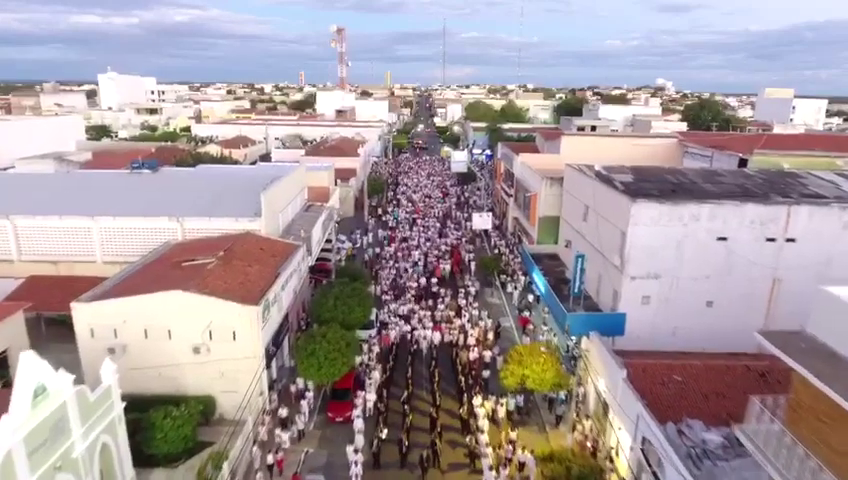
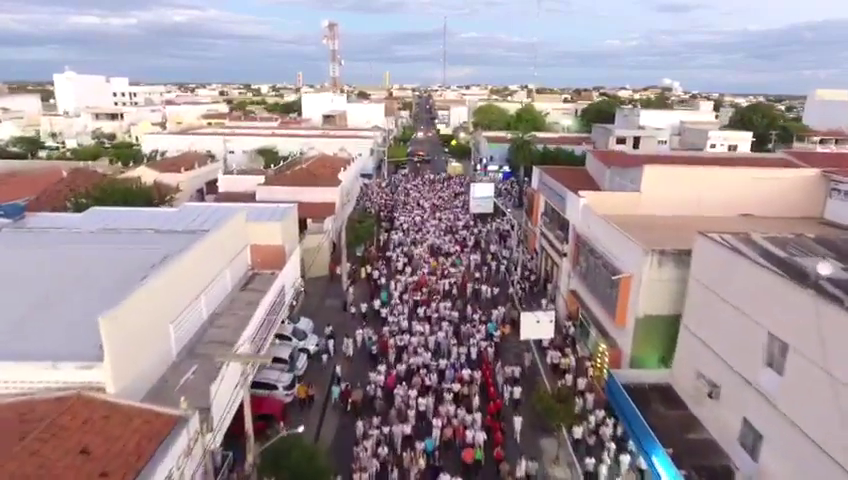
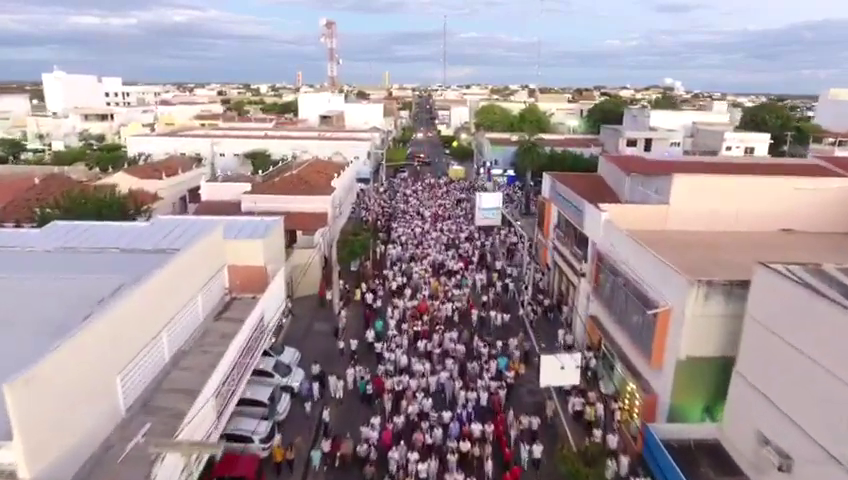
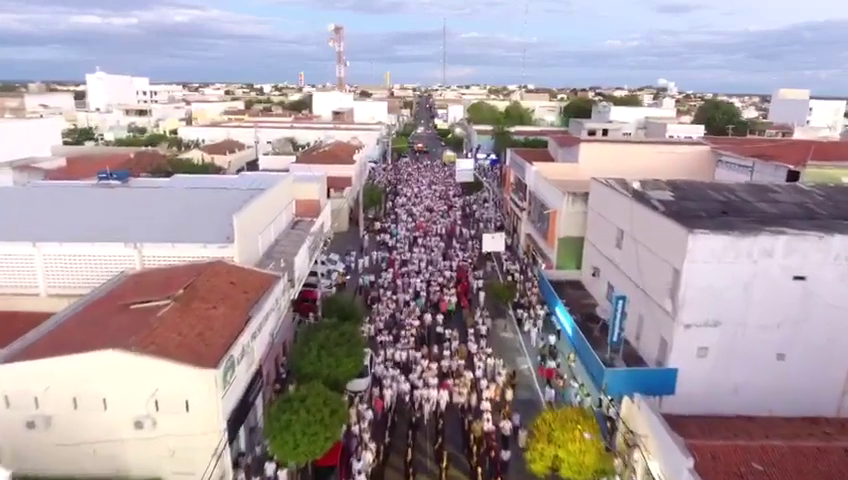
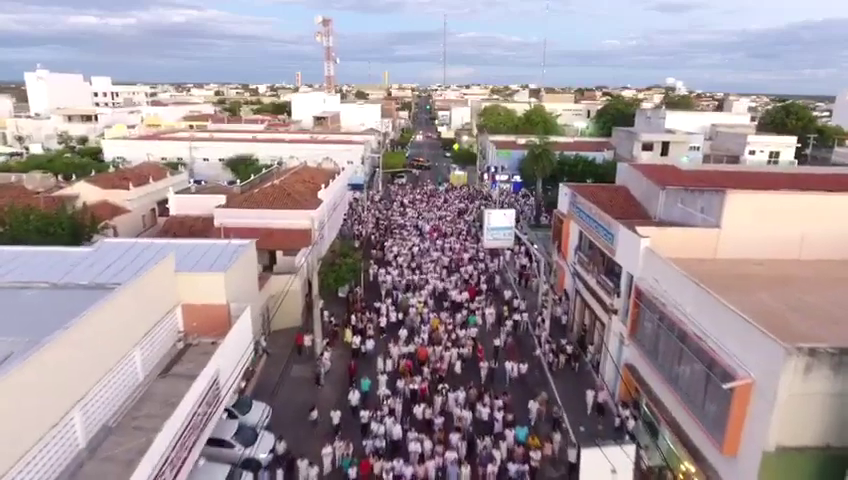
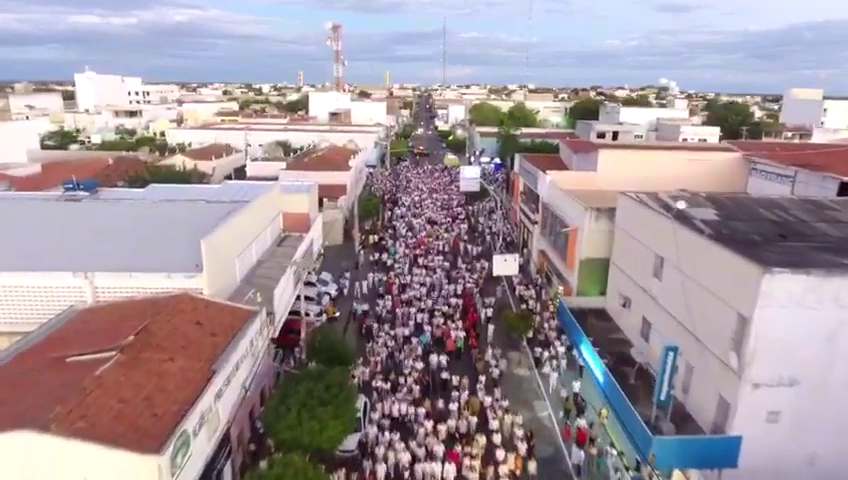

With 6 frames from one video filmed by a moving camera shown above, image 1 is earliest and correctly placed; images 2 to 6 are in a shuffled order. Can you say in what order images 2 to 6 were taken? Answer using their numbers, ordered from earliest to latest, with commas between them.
4, 6, 2, 3, 5
